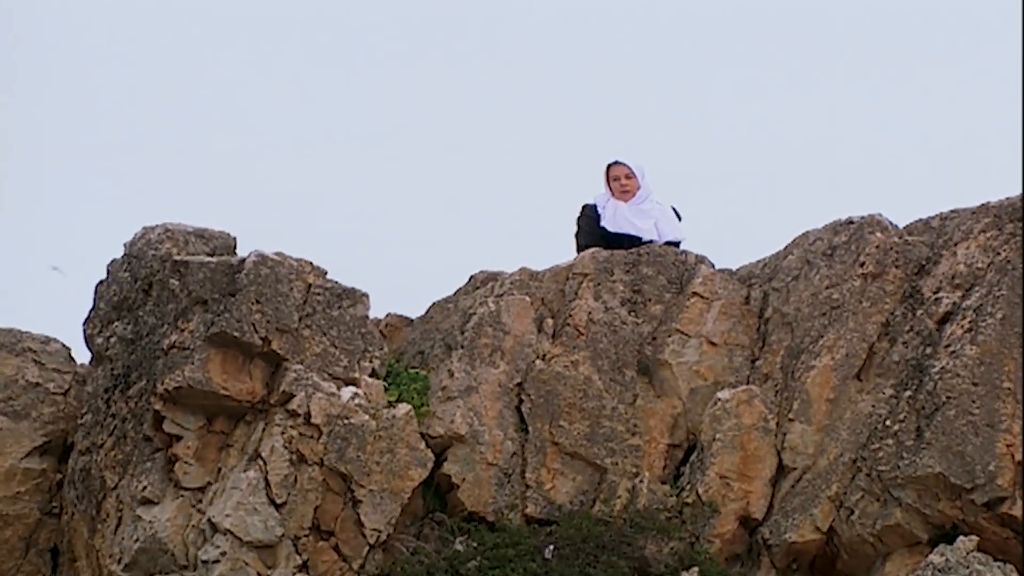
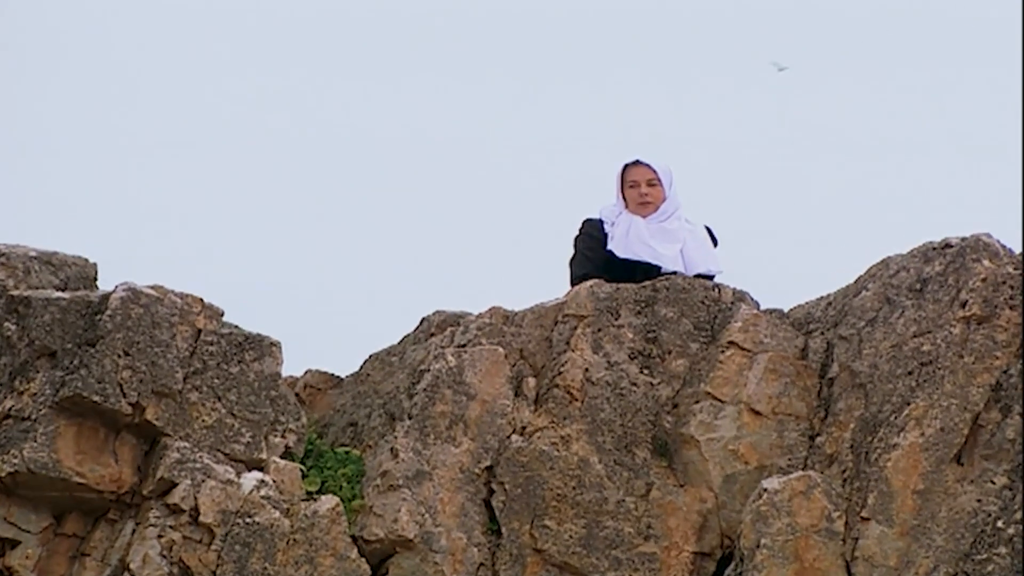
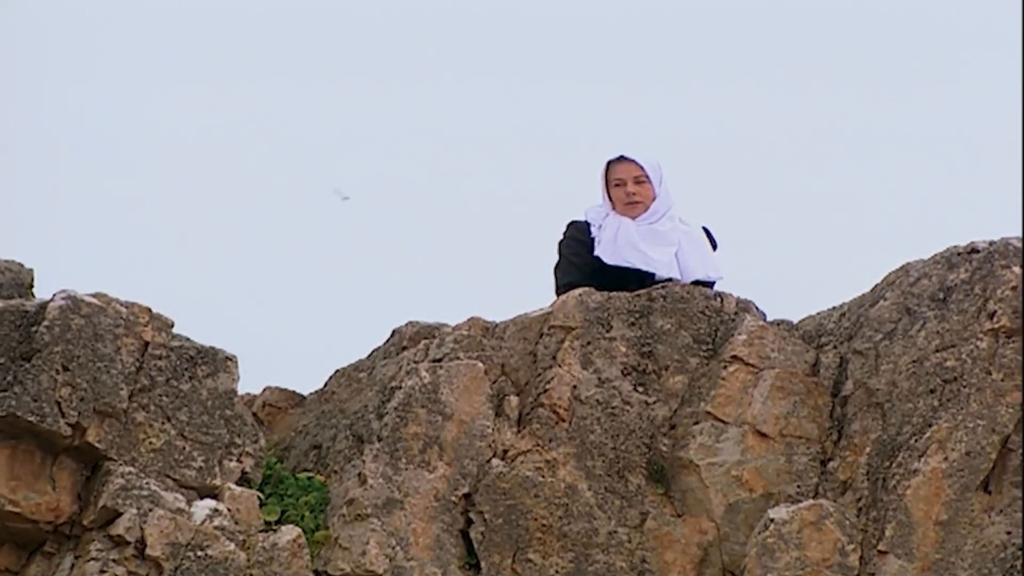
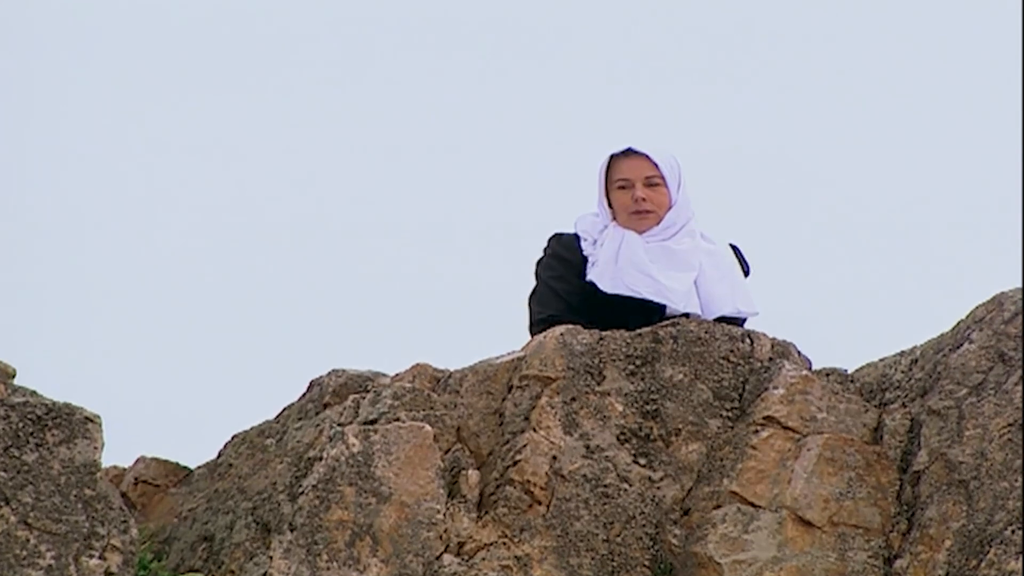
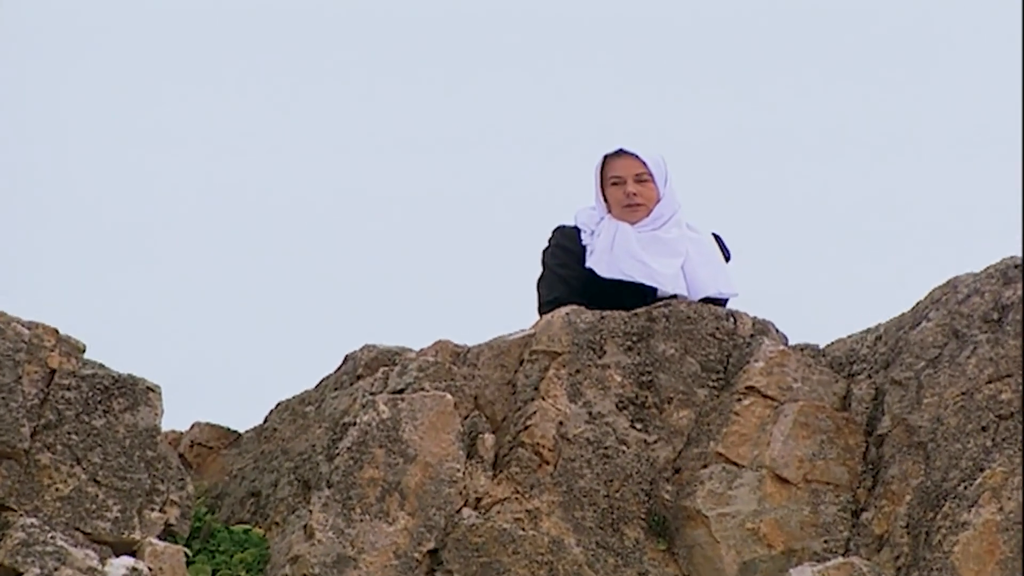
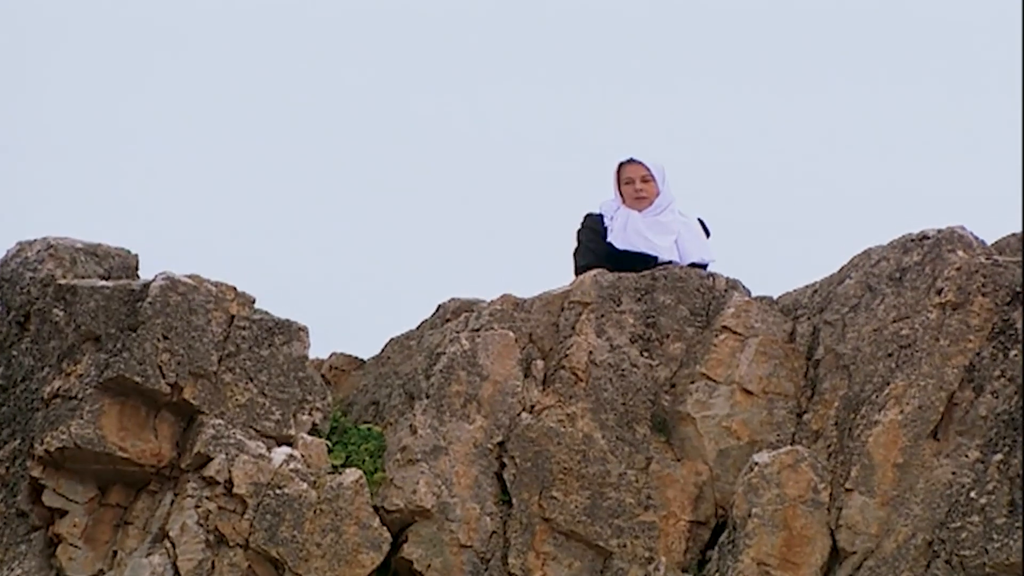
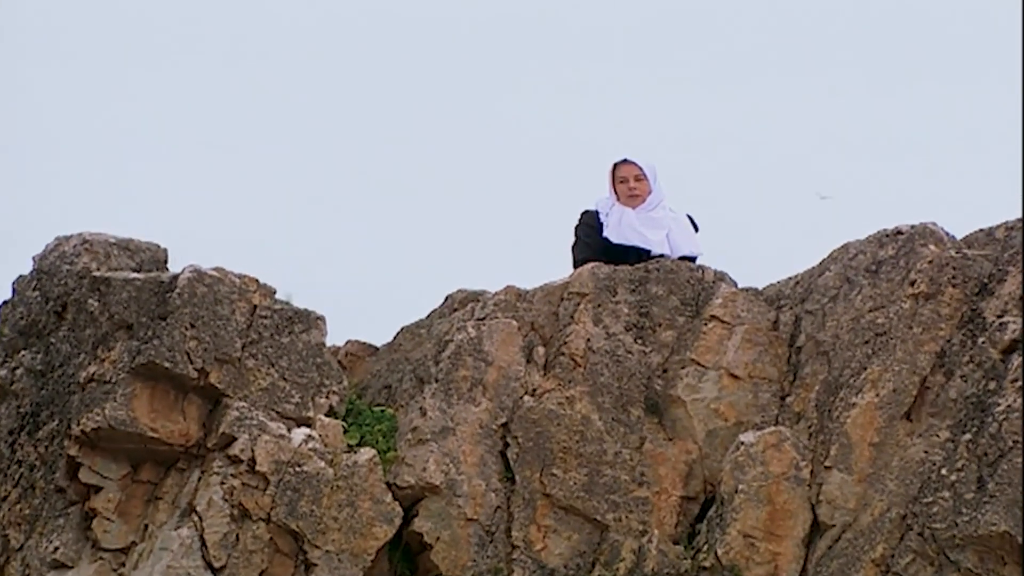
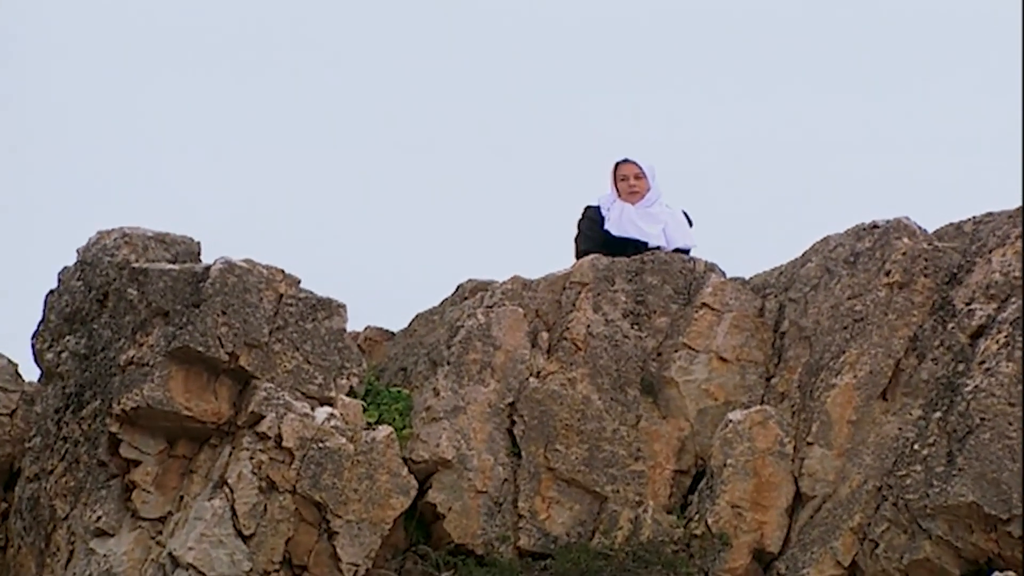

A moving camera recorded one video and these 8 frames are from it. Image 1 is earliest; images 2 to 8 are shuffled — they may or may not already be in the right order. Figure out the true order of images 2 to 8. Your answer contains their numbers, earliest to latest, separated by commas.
8, 7, 6, 2, 3, 5, 4
